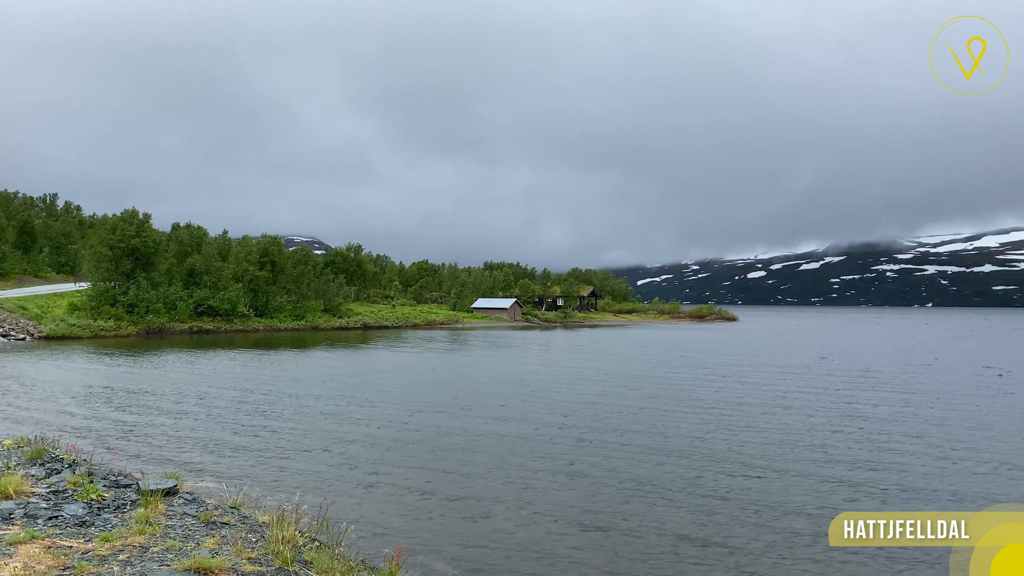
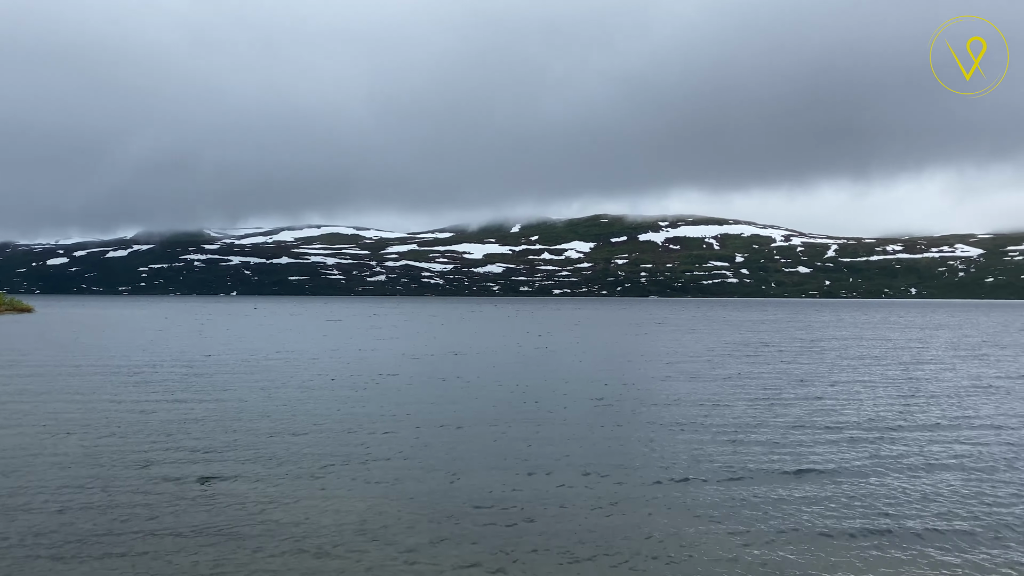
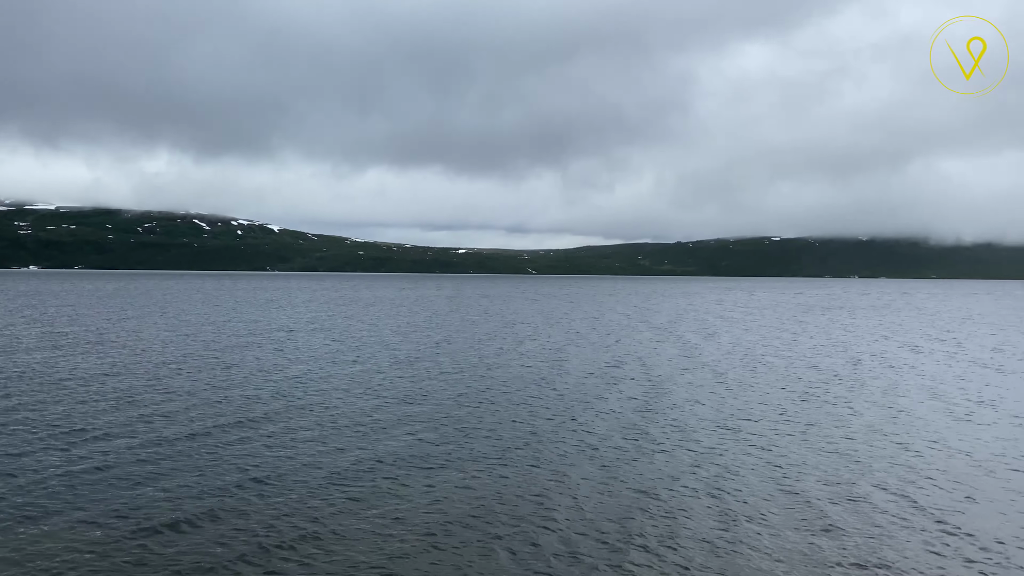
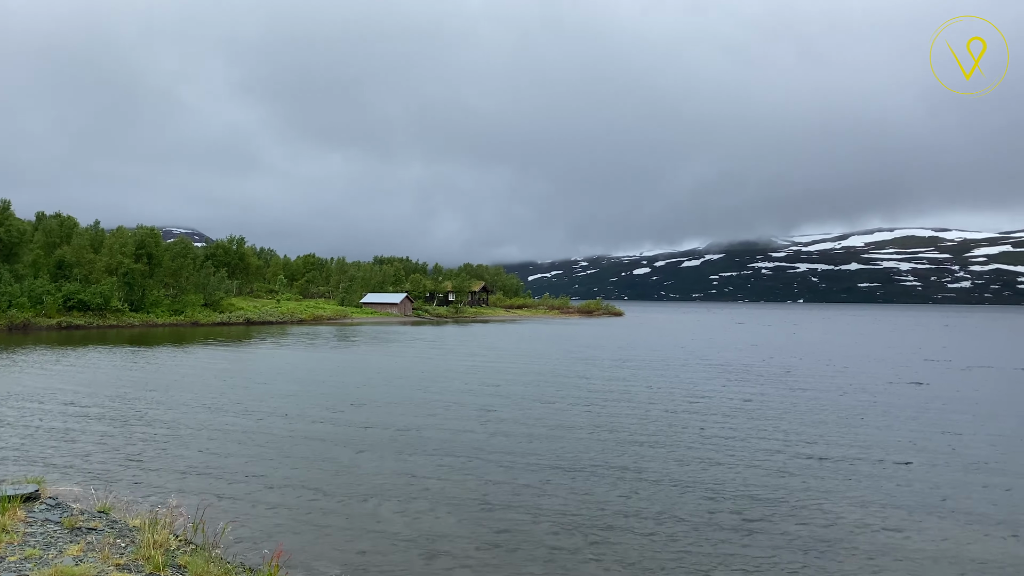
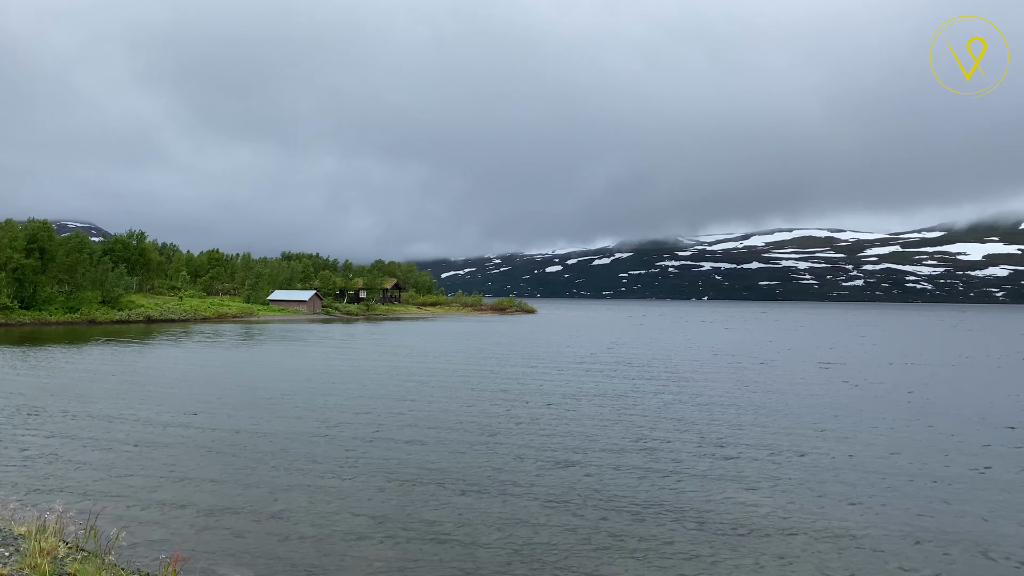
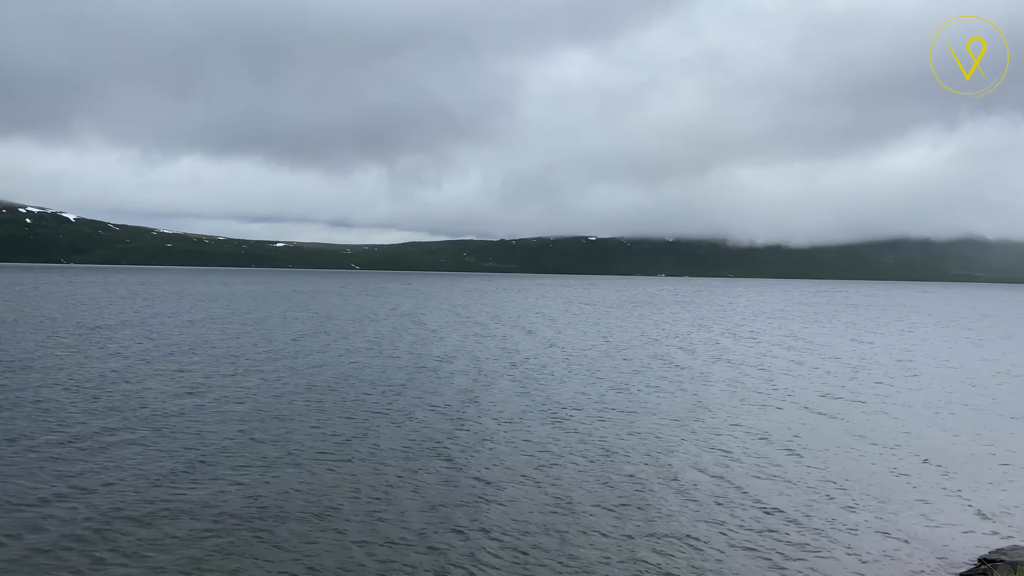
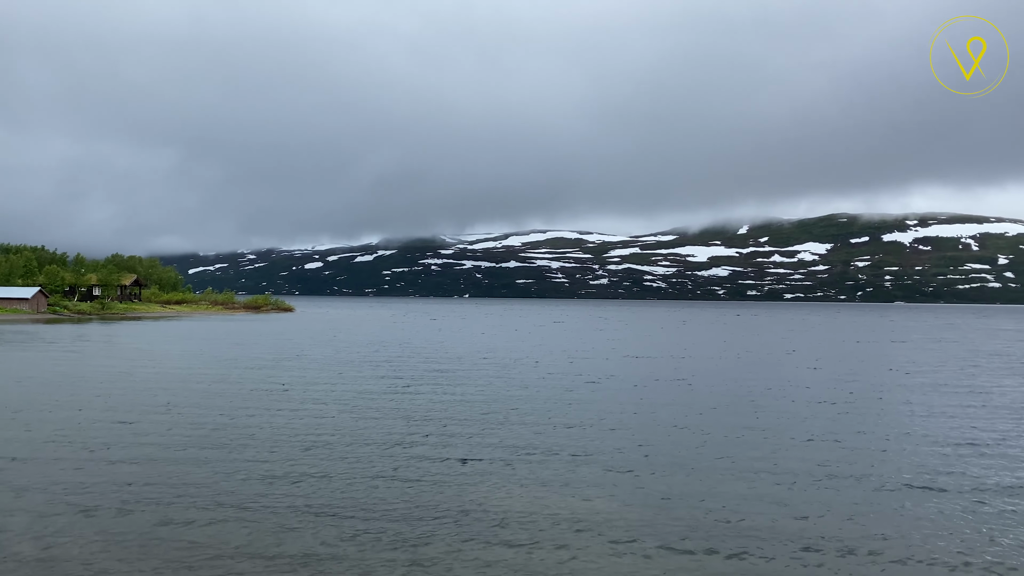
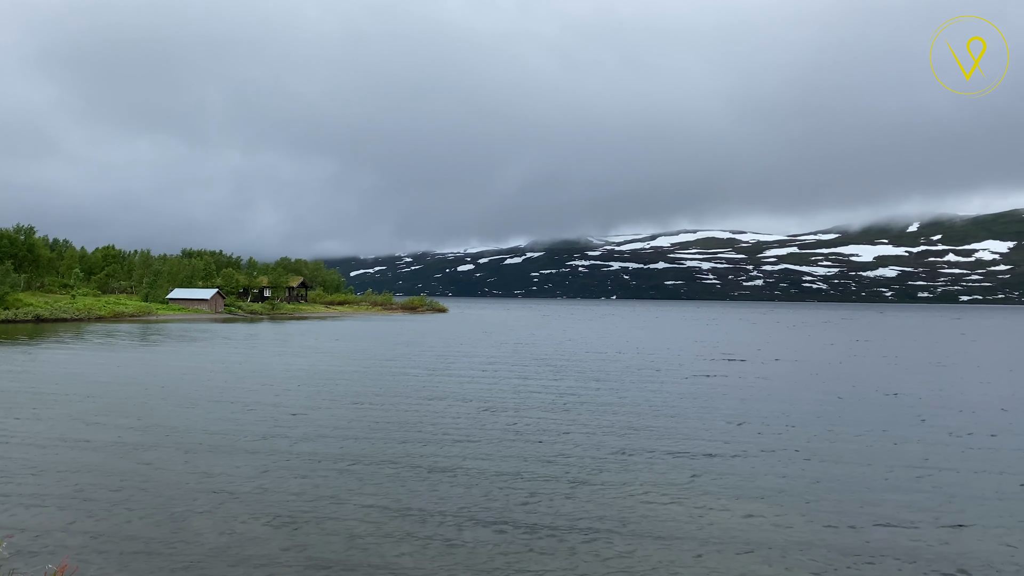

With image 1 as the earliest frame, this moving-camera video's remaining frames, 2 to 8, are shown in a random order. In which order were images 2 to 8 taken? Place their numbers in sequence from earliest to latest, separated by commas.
4, 5, 8, 7, 2, 3, 6
